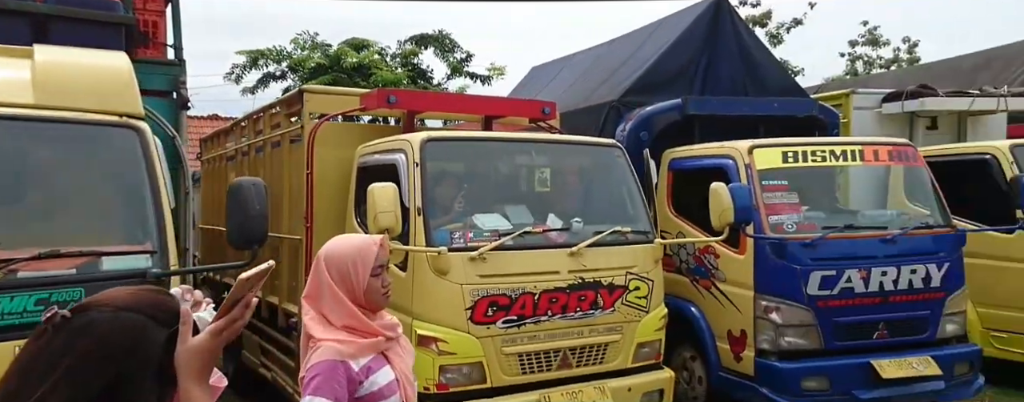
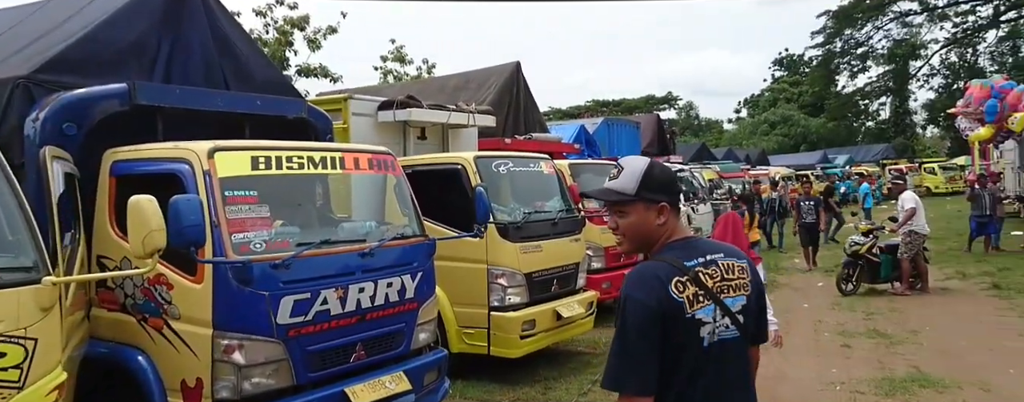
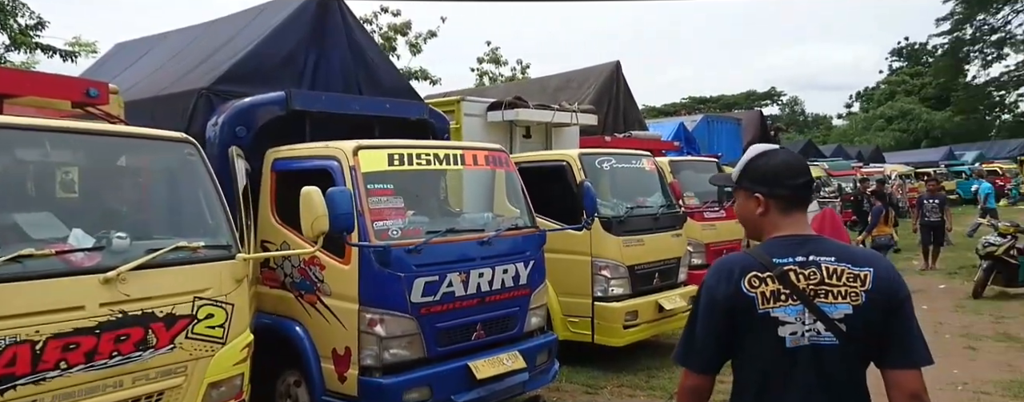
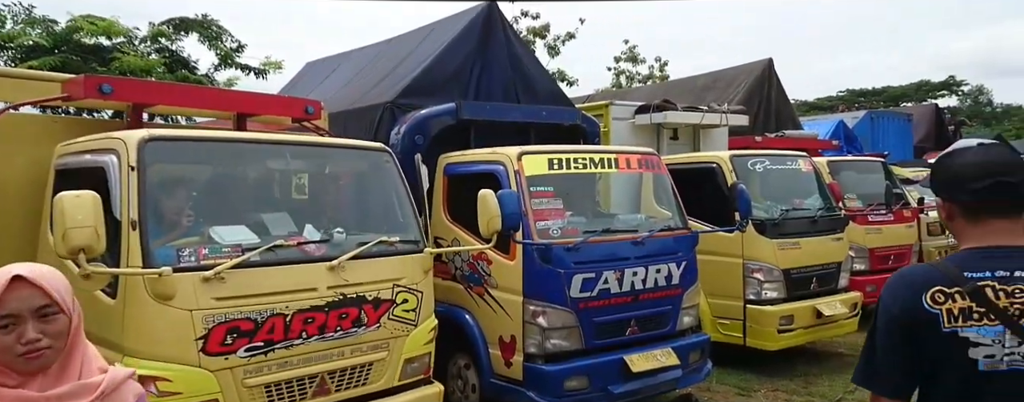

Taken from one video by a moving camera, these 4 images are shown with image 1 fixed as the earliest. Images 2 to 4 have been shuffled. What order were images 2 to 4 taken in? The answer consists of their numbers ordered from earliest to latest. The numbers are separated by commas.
4, 3, 2
